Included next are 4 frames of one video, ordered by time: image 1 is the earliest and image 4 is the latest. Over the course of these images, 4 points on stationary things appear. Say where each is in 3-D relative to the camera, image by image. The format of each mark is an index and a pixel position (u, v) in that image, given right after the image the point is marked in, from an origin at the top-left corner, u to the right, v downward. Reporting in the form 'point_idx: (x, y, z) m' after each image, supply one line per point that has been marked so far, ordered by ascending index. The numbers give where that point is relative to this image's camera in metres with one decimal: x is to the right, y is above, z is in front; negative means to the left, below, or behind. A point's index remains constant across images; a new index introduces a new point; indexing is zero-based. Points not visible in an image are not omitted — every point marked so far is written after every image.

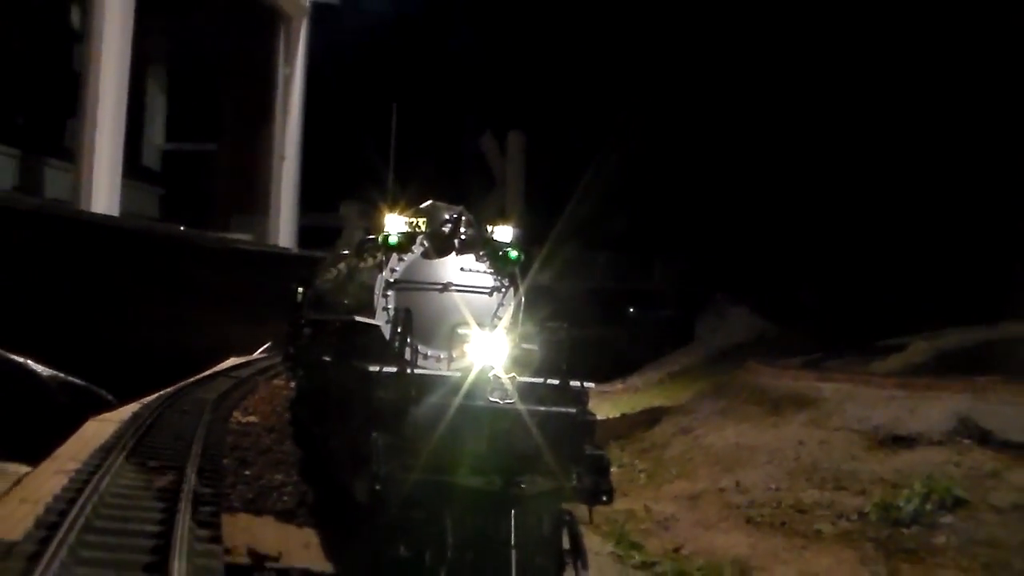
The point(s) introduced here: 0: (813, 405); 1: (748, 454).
0: (+4.1, -1.6, +13.4) m
1: (+2.9, -2.0, +12.1) m
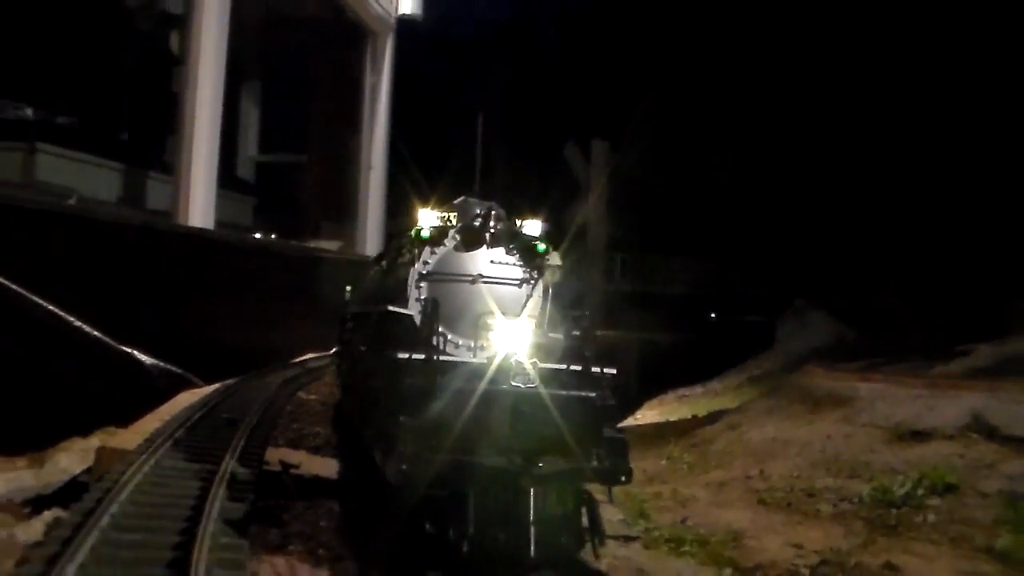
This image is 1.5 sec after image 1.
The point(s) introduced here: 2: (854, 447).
0: (+4.8, -1.6, +14.1) m
1: (+3.5, -2.1, +12.9) m
2: (+4.0, -1.9, +11.7) m
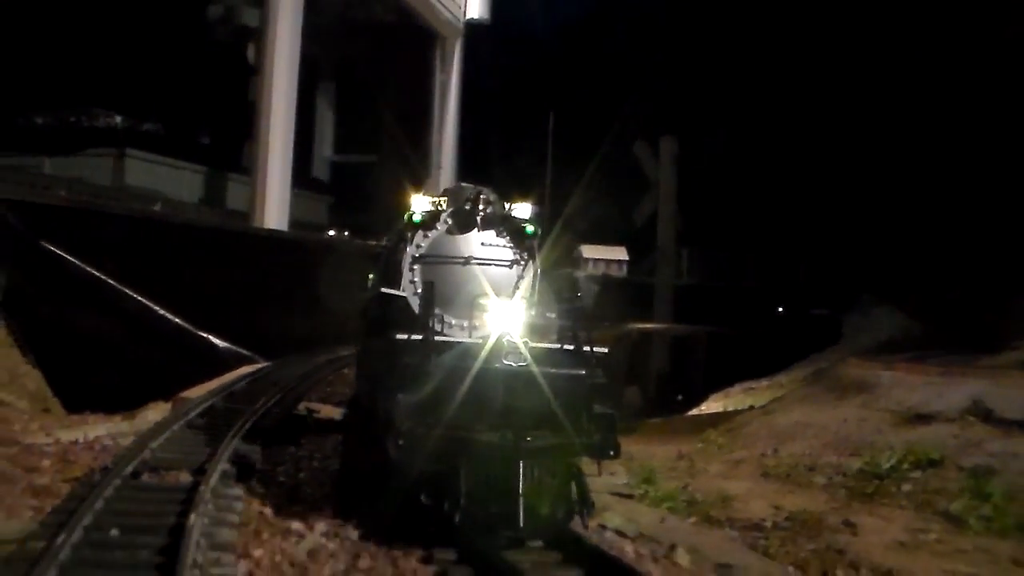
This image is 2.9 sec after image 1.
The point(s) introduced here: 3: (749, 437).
0: (+5.4, -1.5, +15.0) m
1: (+4.0, -2.0, +13.9) m
2: (+4.5, -1.8, +12.6) m
3: (+3.5, -2.2, +14.6) m
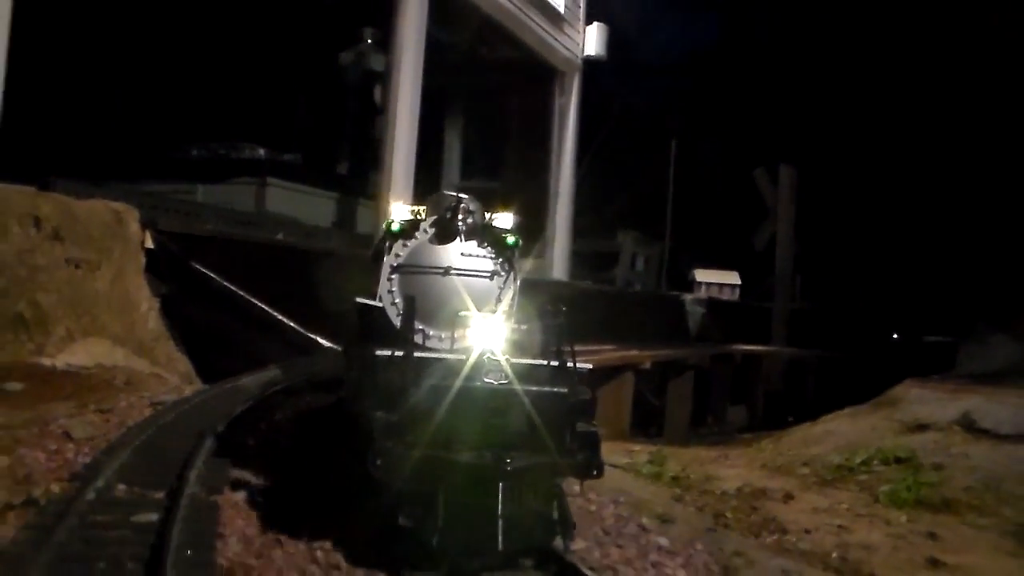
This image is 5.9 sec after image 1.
0: (+6.4, -2.0, +16.6) m
1: (+4.9, -2.4, +15.7) m
2: (+5.2, -2.1, +14.4) m
3: (+4.5, -2.6, +16.5) m
